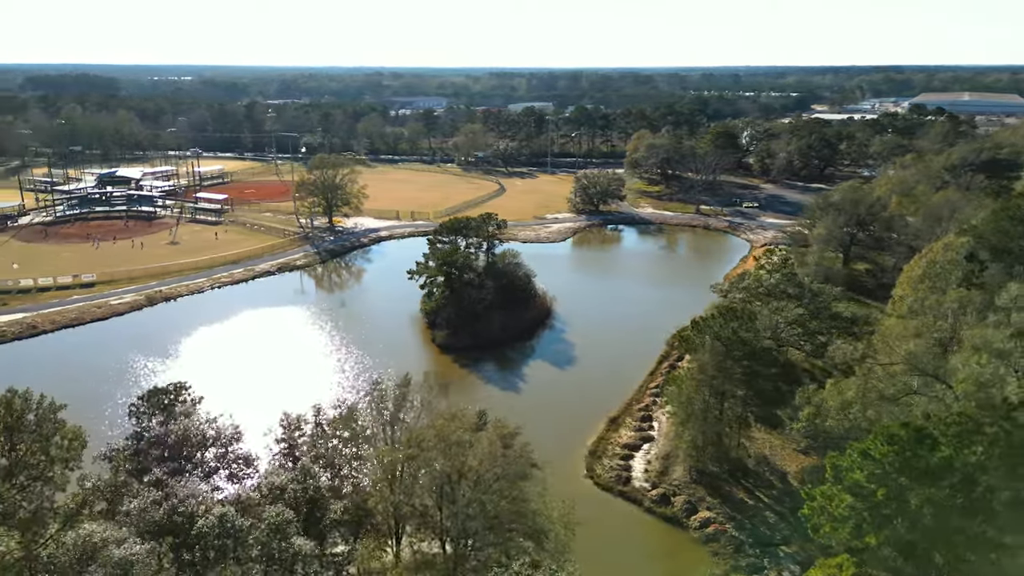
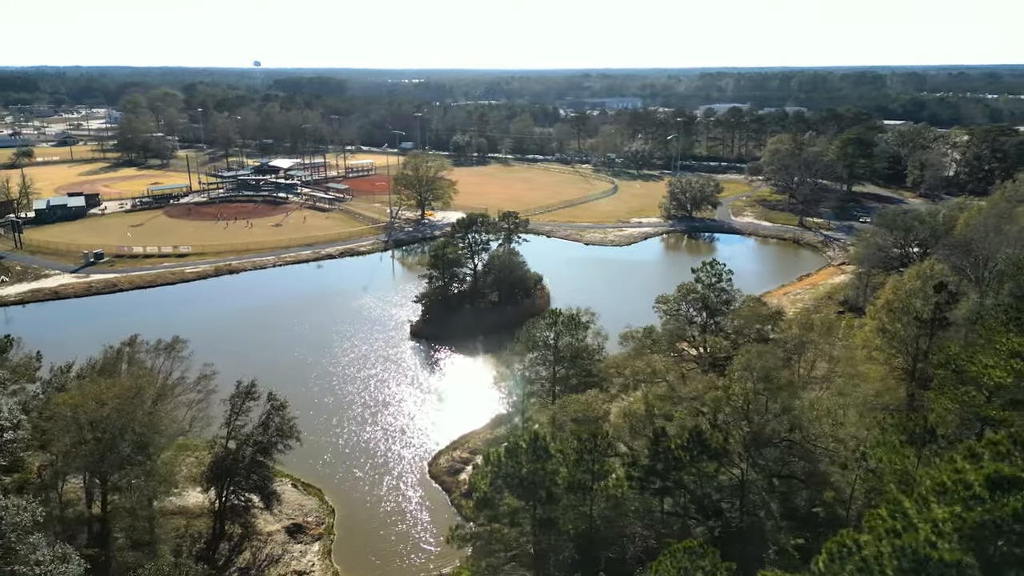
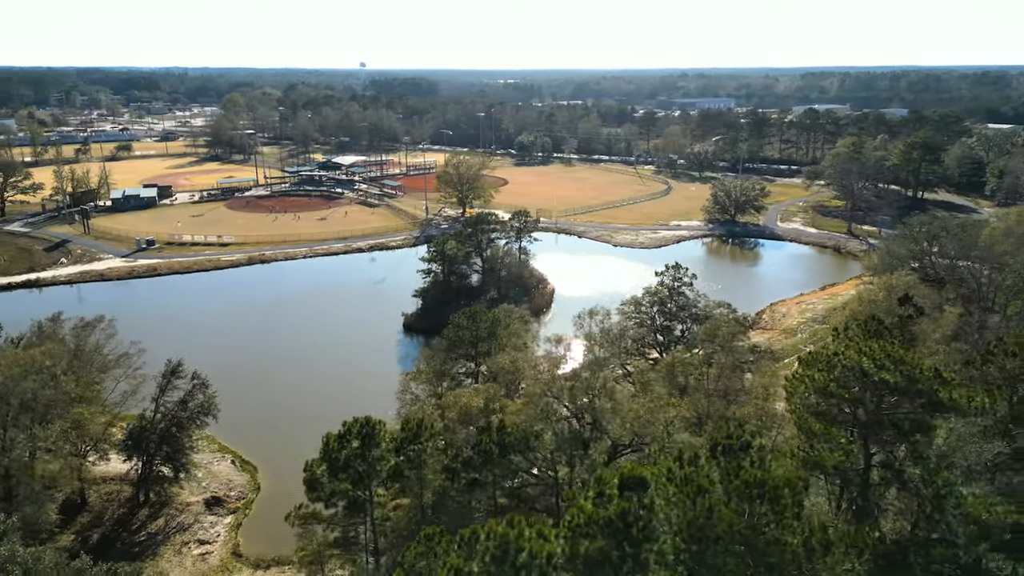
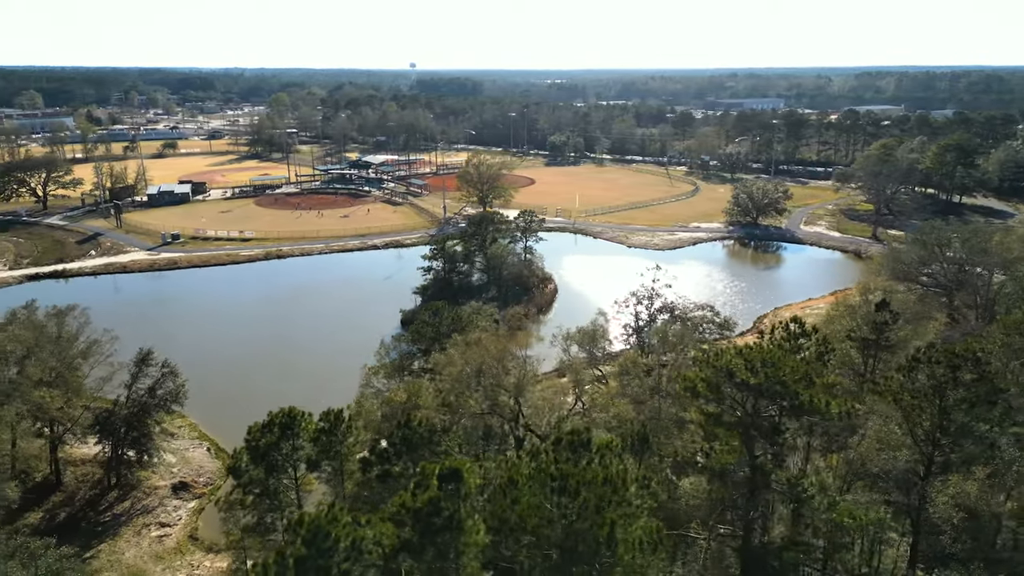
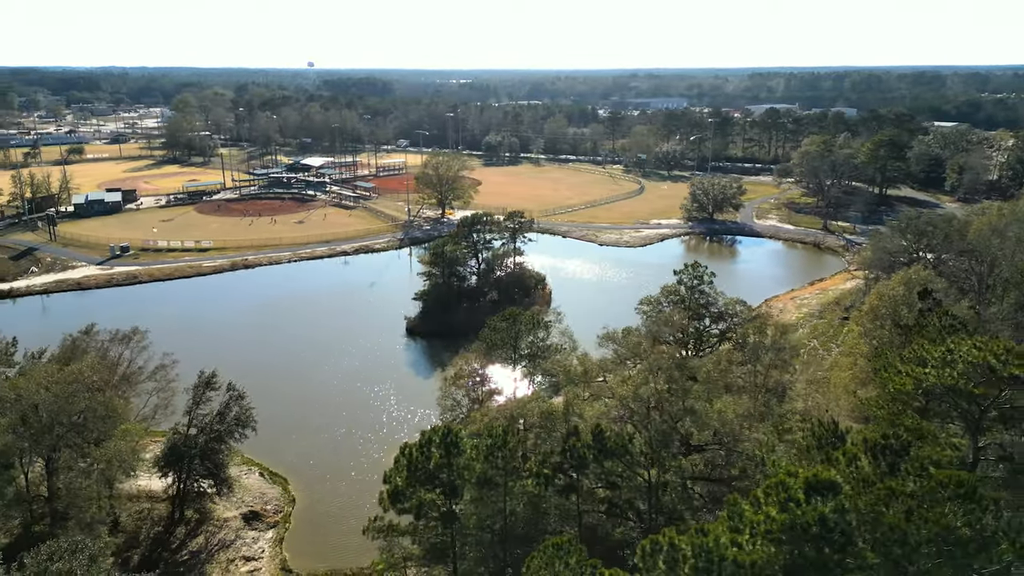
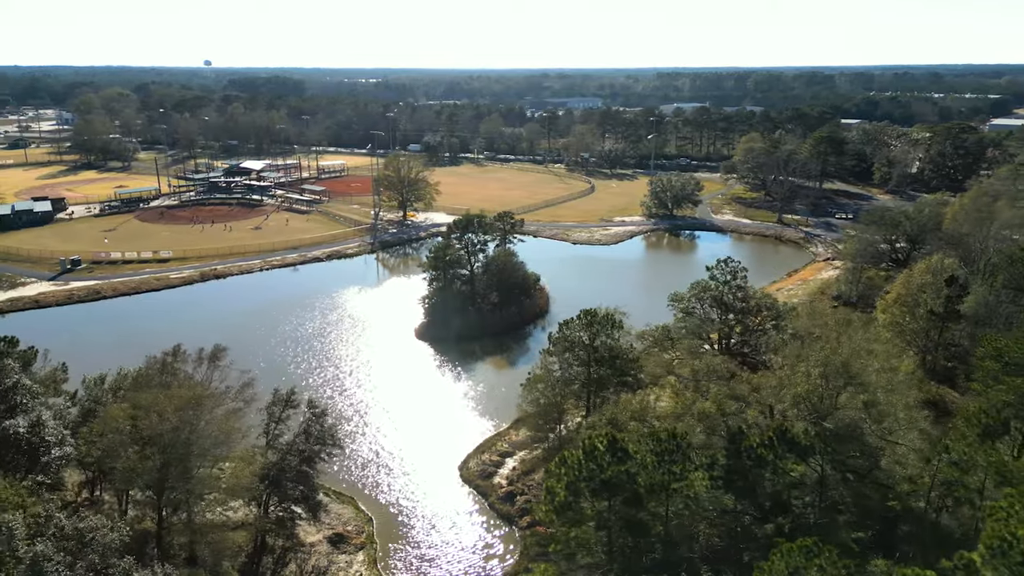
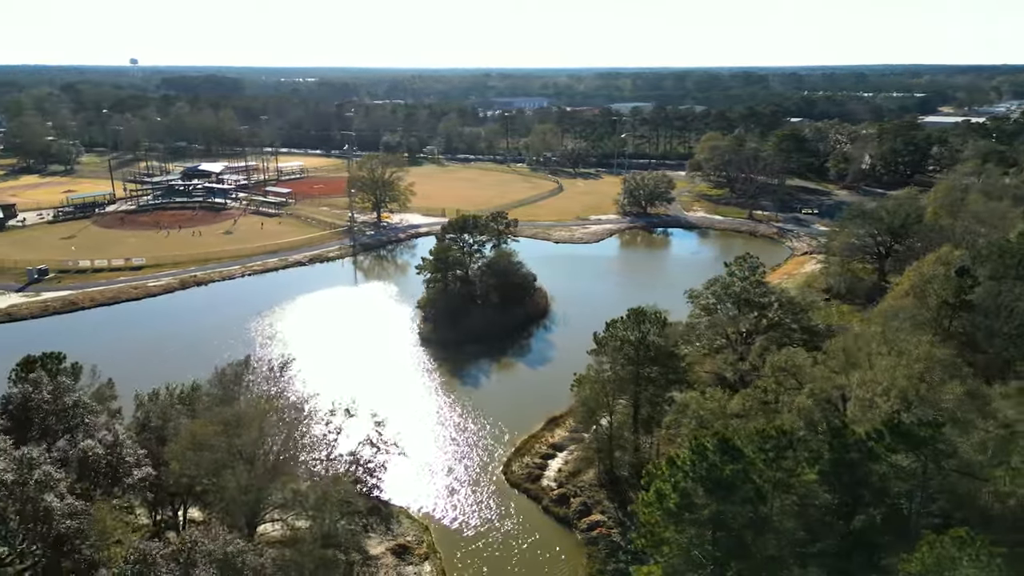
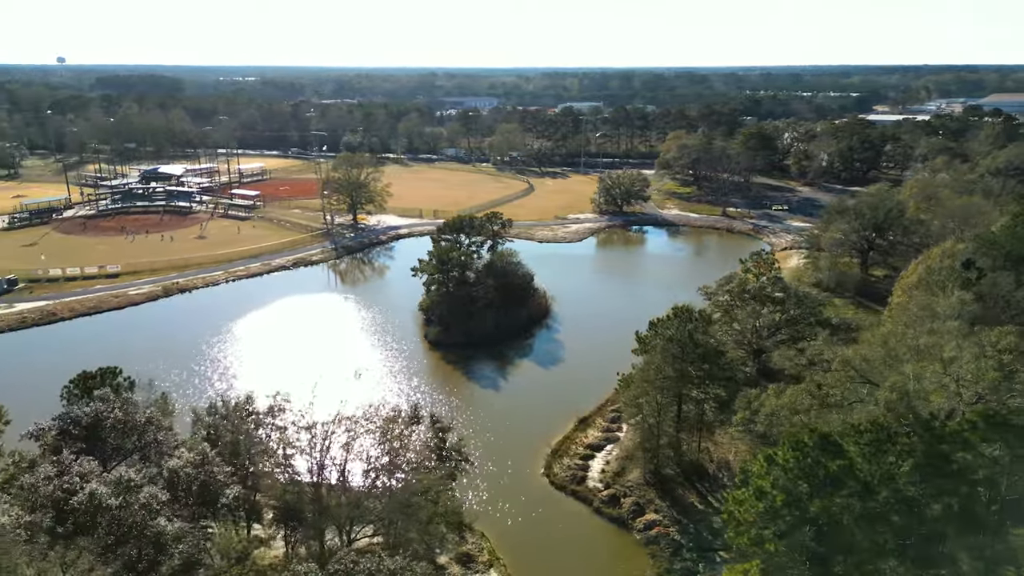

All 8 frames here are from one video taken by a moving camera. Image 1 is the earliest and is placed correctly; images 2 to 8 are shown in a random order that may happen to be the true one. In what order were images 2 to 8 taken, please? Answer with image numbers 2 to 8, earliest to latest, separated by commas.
8, 7, 6, 2, 5, 3, 4
